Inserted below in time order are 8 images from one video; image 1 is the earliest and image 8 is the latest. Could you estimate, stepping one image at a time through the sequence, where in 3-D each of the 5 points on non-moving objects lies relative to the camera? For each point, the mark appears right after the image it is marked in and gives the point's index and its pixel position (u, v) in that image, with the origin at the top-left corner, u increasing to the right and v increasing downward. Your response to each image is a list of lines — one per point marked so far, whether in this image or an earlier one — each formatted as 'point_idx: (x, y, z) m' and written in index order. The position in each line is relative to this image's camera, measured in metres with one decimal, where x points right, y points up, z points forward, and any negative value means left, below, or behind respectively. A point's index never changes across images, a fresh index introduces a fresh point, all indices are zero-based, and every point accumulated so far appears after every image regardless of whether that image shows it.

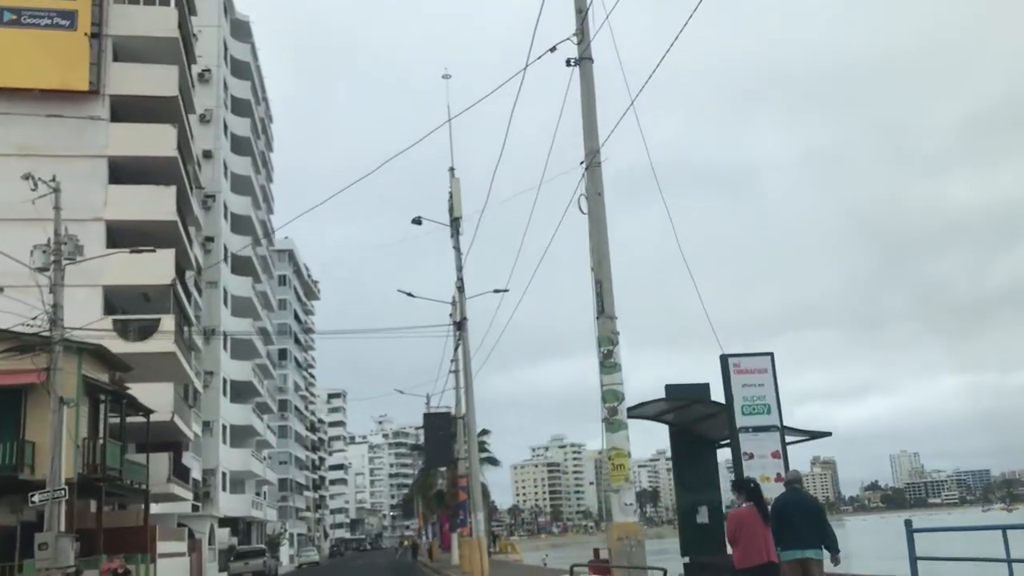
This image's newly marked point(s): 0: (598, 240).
0: (+1.0, +0.6, +11.4) m
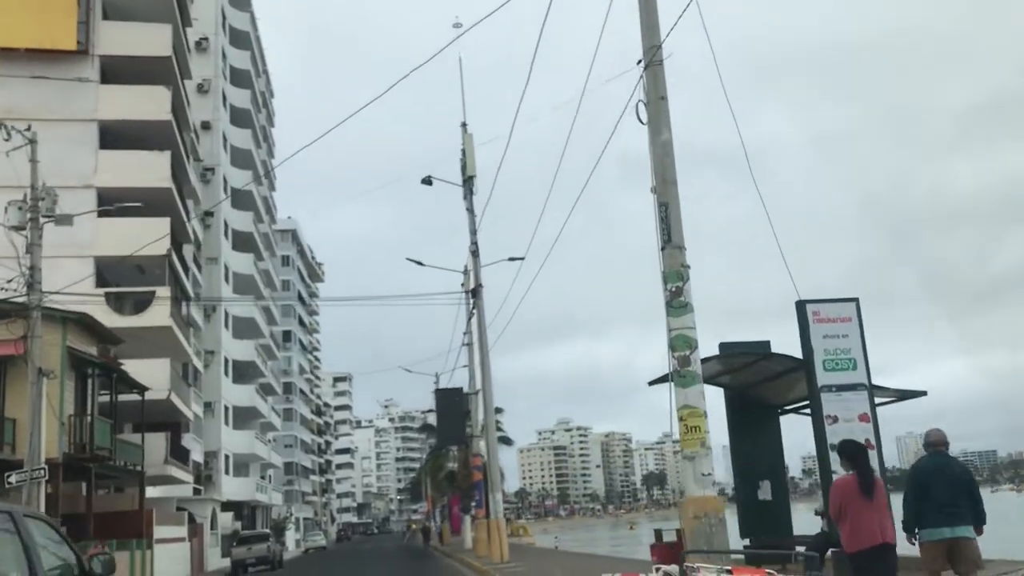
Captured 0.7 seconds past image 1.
0: (+1.5, +1.3, +9.3) m
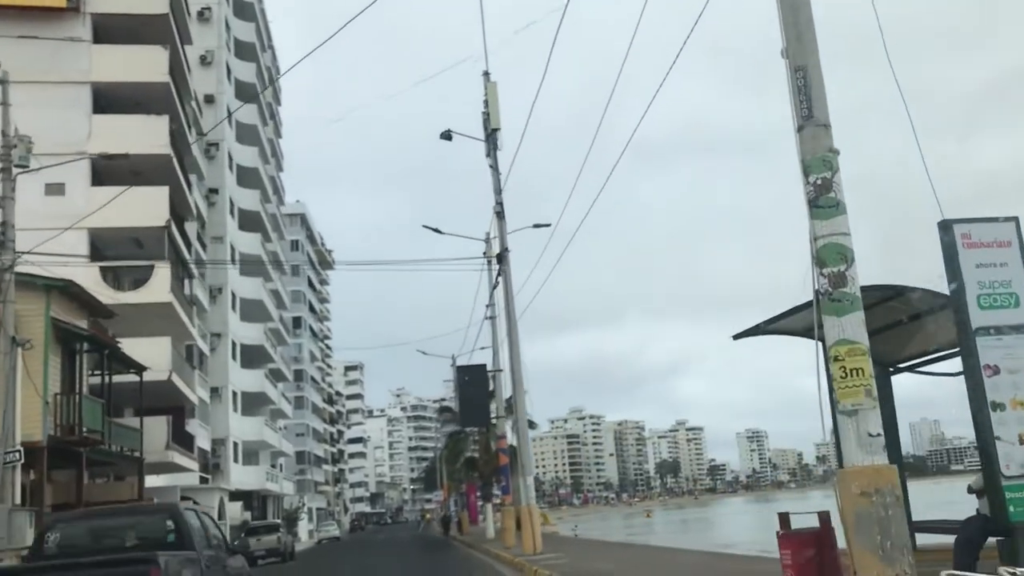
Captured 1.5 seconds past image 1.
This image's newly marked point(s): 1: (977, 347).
0: (+2.0, +2.0, +6.9) m
1: (+4.2, -0.5, +8.6) m
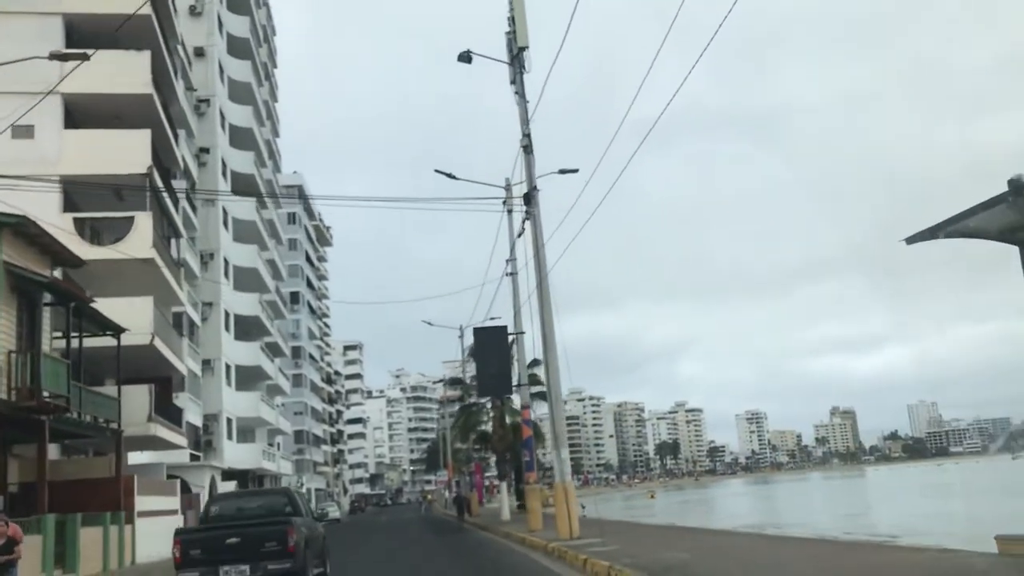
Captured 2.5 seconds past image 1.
0: (+2.7, +2.9, +3.6) m
1: (+4.9, +0.4, +5.4) m
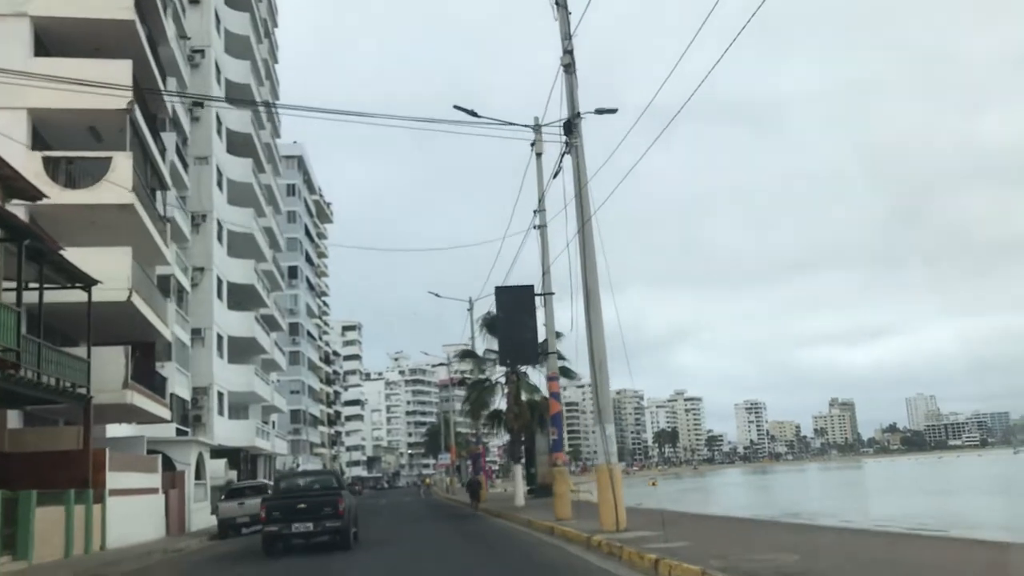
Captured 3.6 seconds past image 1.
0: (+3.4, +3.6, +0.3) m
1: (+5.5, +1.1, +2.2) m
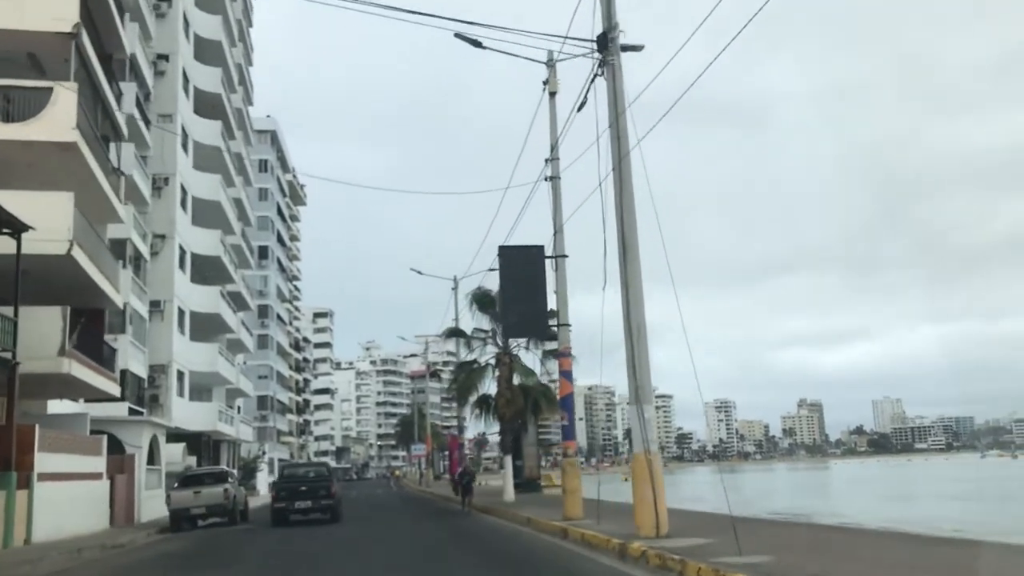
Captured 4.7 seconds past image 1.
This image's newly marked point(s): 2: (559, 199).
0: (+4.3, +4.2, -2.7) m
1: (+6.2, +1.6, -0.8) m
2: (+0.9, +1.8, +19.4) m
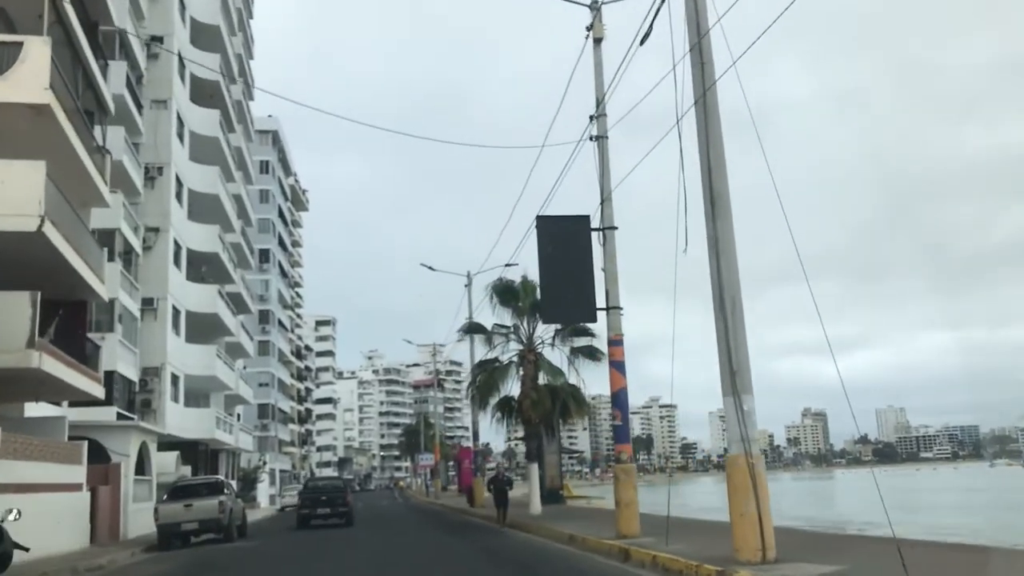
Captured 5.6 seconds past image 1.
0: (+4.9, +4.8, -5.4) m
1: (+6.9, +2.2, -3.5) m
2: (+1.6, +2.2, +16.6) m
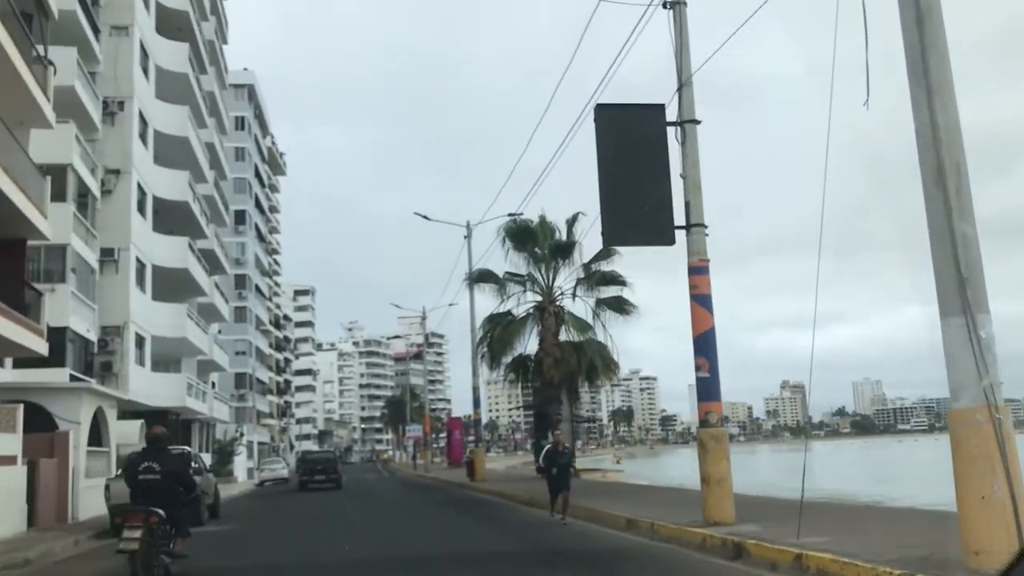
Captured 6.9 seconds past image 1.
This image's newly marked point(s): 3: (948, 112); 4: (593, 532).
0: (+6.1, +5.4, -9.3) m
1: (+8.0, +2.8, -7.2) m
2: (+2.3, +3.3, +12.8) m
3: (+3.2, +1.4, +7.2) m
4: (+1.2, -3.8, +14.9) m
